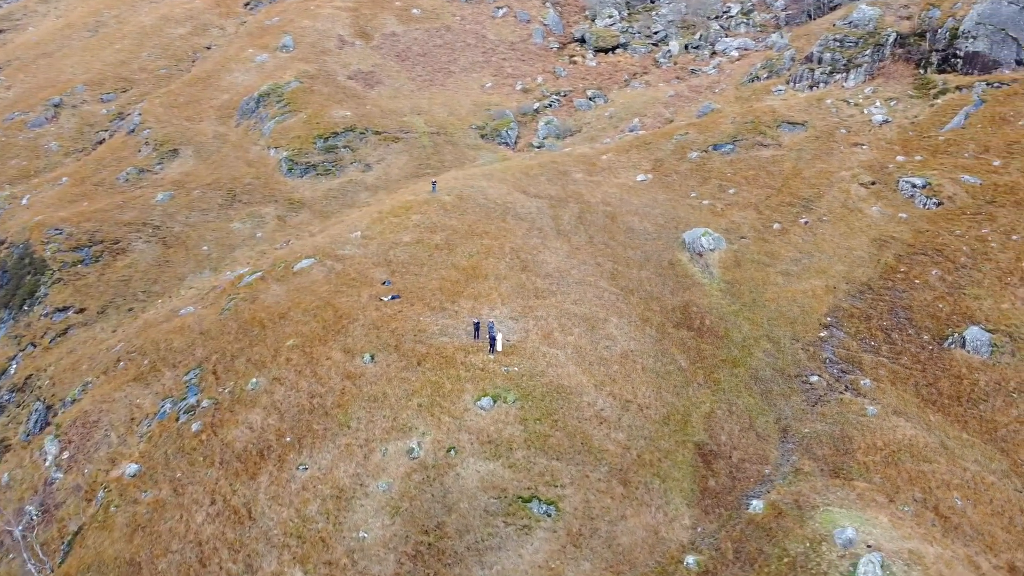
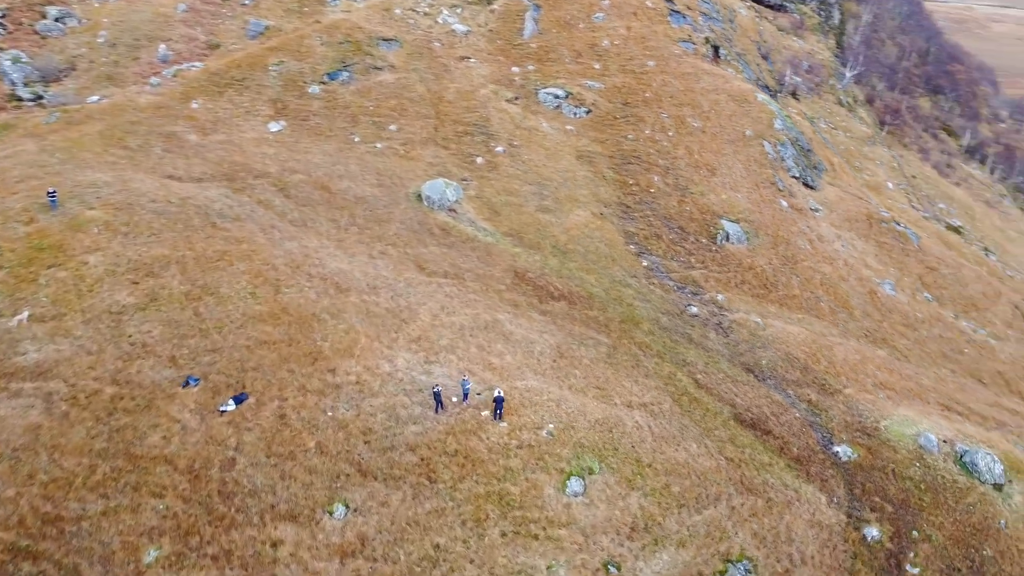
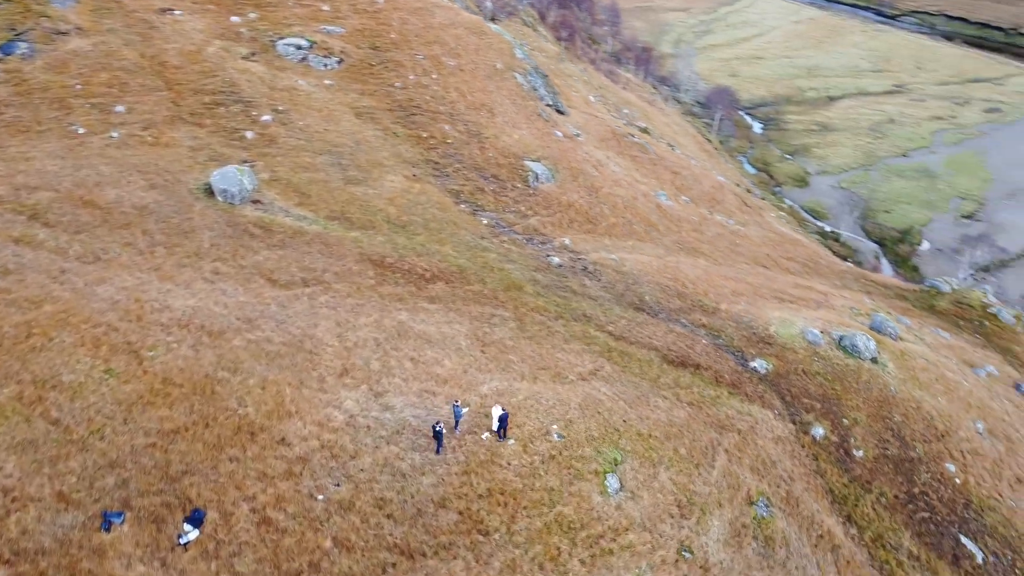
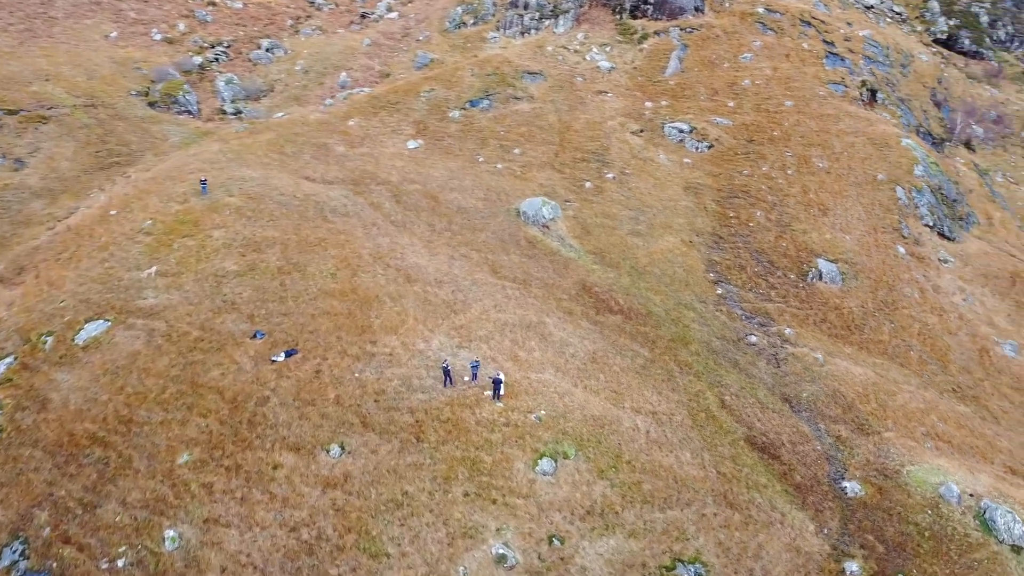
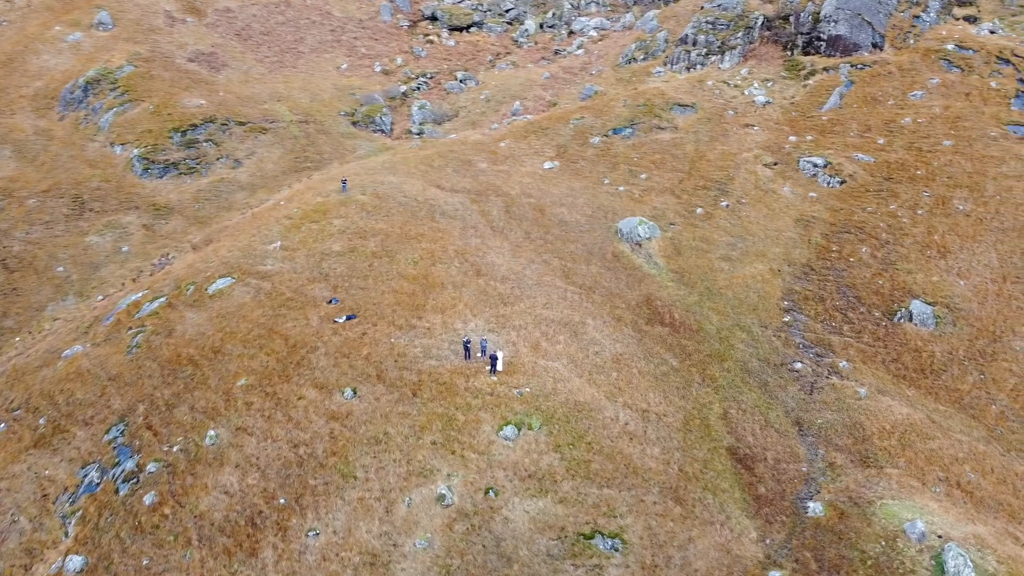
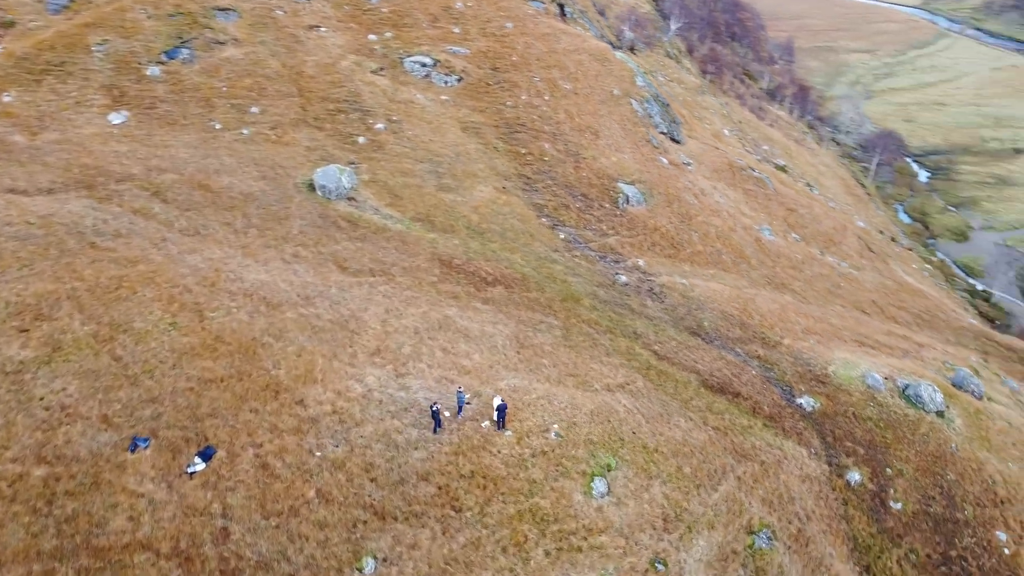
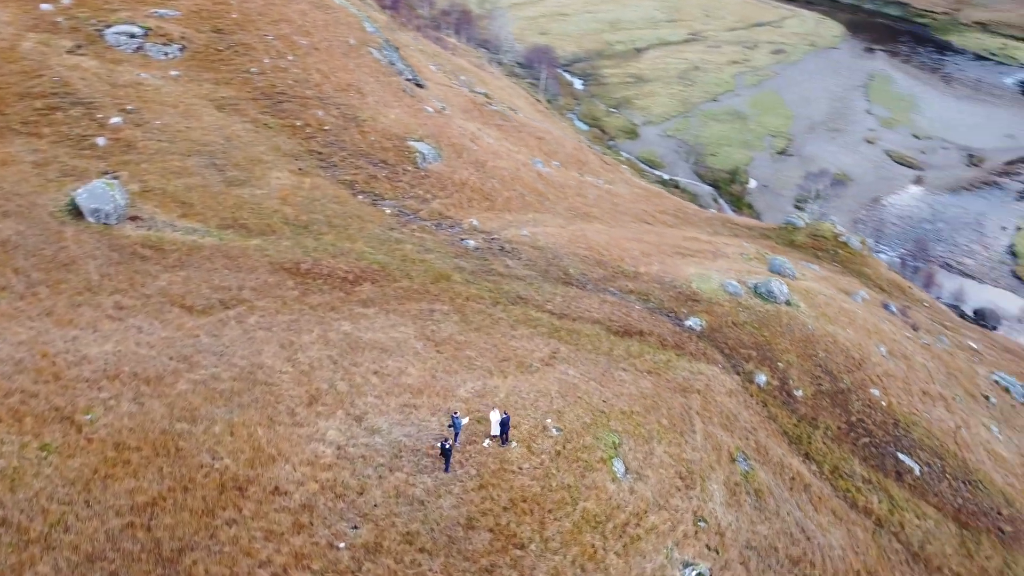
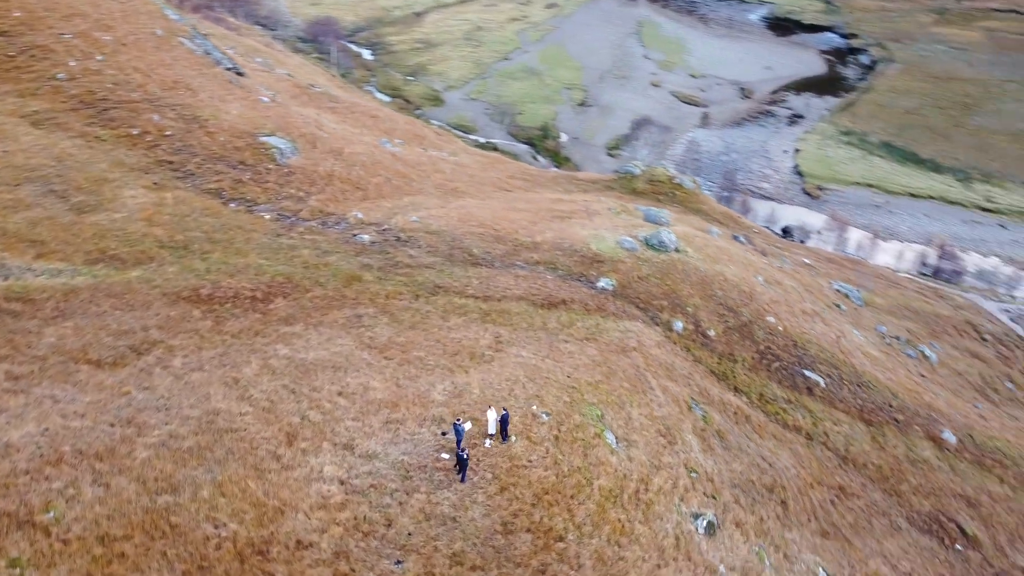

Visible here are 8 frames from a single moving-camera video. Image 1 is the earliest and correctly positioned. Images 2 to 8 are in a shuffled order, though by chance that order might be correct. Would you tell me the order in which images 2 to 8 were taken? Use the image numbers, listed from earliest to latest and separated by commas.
5, 4, 2, 6, 3, 7, 8
